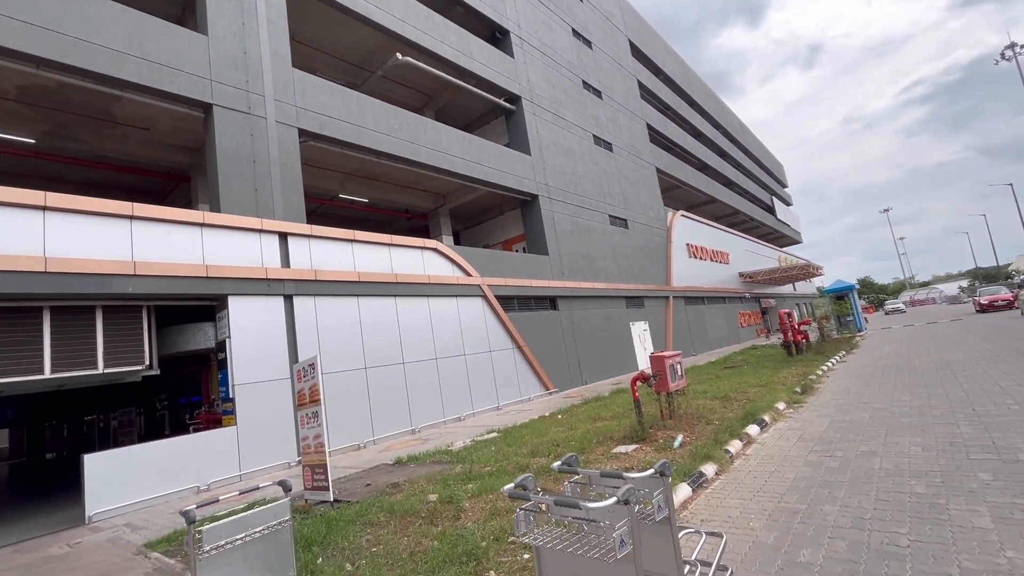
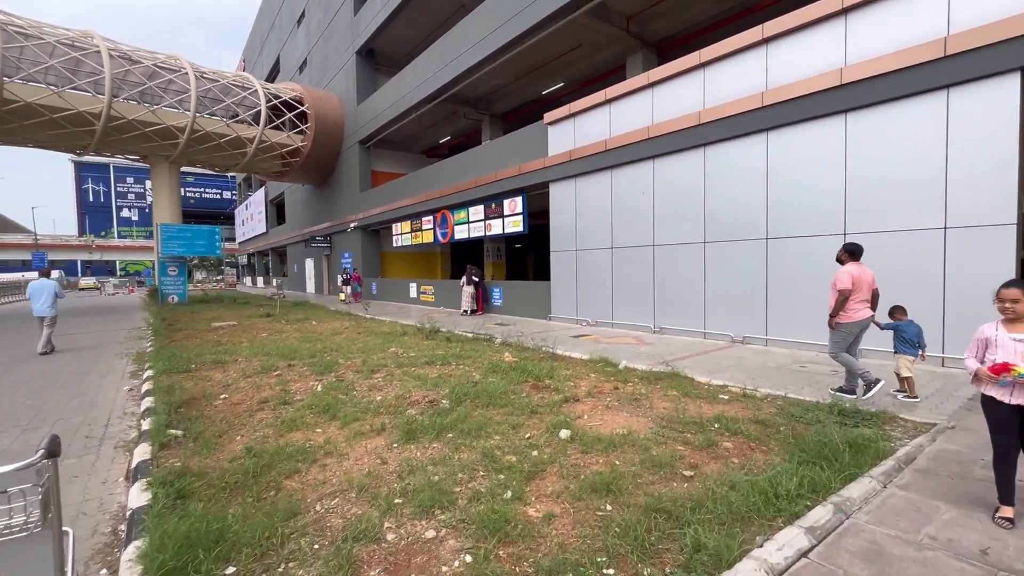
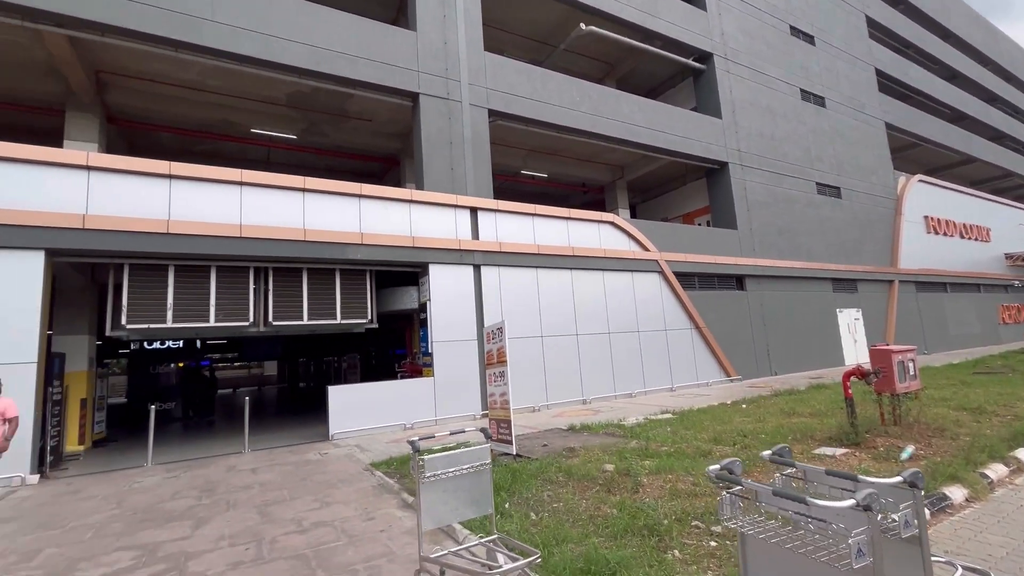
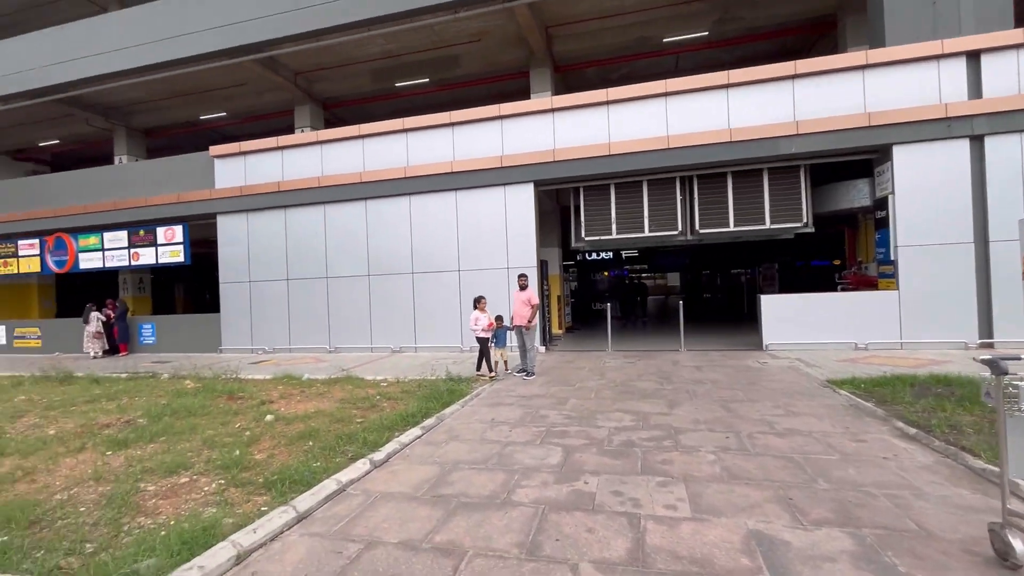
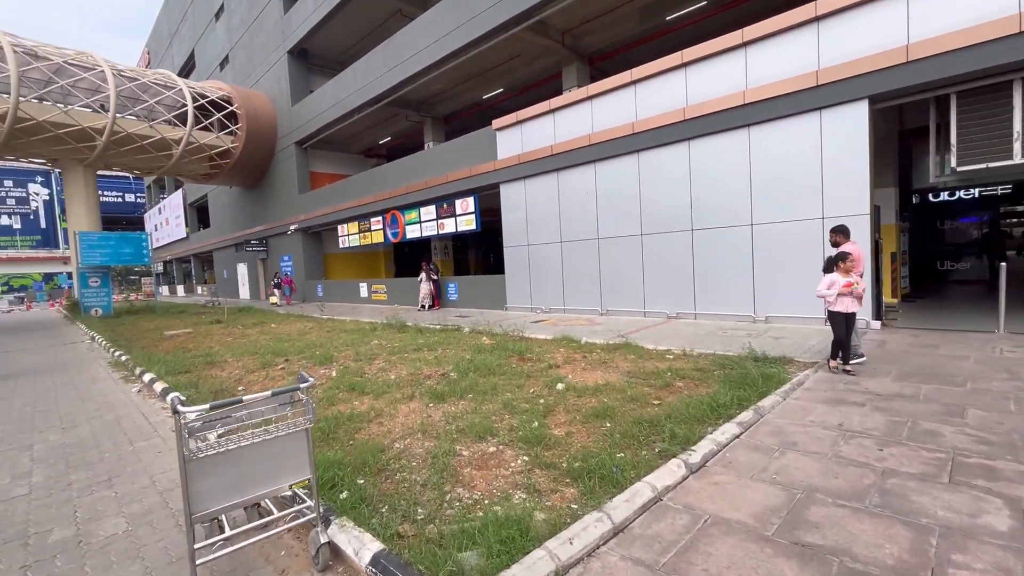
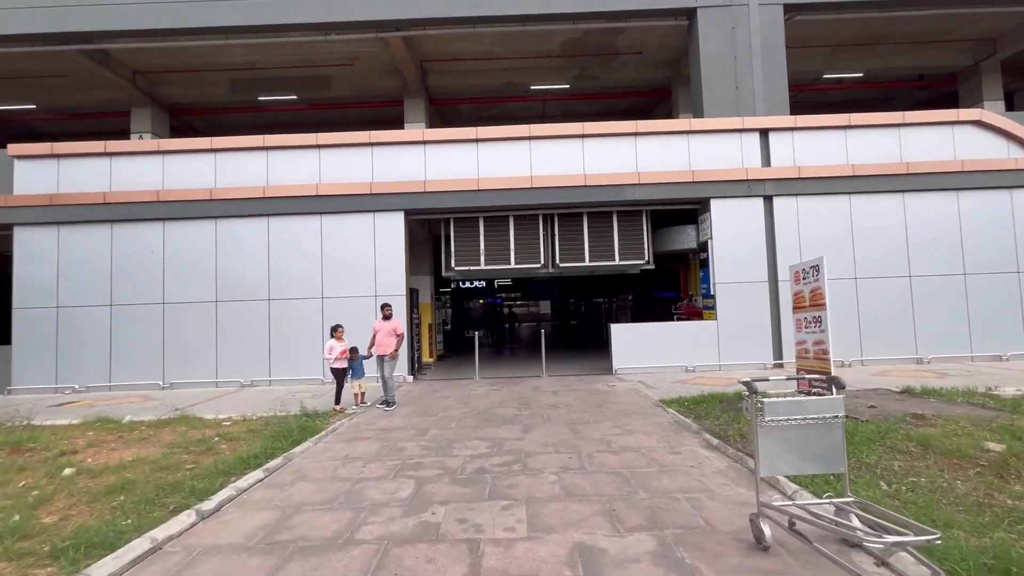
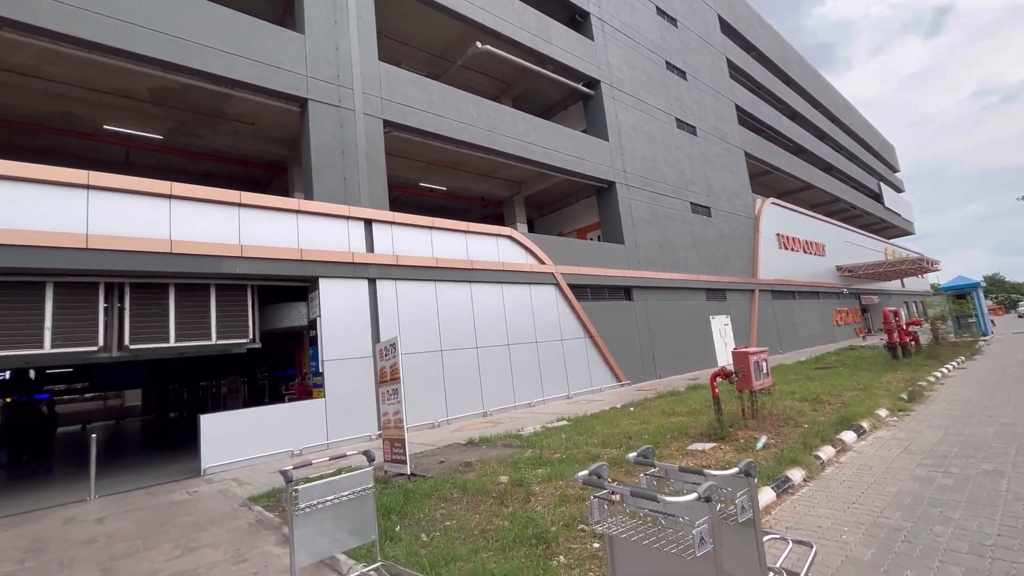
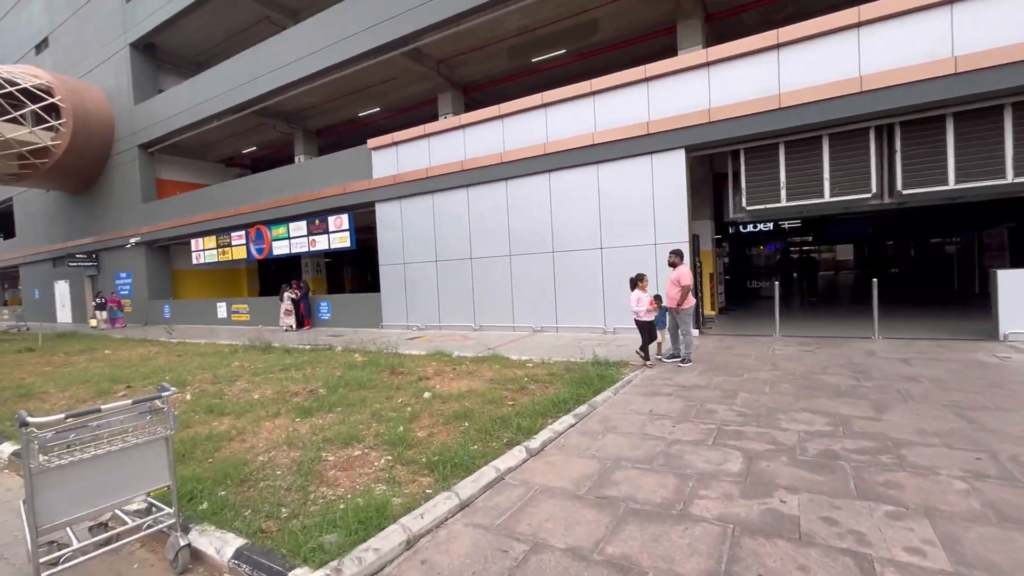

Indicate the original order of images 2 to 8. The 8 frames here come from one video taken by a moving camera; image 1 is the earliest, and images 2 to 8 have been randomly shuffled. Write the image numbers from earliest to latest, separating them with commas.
7, 3, 6, 4, 8, 5, 2
